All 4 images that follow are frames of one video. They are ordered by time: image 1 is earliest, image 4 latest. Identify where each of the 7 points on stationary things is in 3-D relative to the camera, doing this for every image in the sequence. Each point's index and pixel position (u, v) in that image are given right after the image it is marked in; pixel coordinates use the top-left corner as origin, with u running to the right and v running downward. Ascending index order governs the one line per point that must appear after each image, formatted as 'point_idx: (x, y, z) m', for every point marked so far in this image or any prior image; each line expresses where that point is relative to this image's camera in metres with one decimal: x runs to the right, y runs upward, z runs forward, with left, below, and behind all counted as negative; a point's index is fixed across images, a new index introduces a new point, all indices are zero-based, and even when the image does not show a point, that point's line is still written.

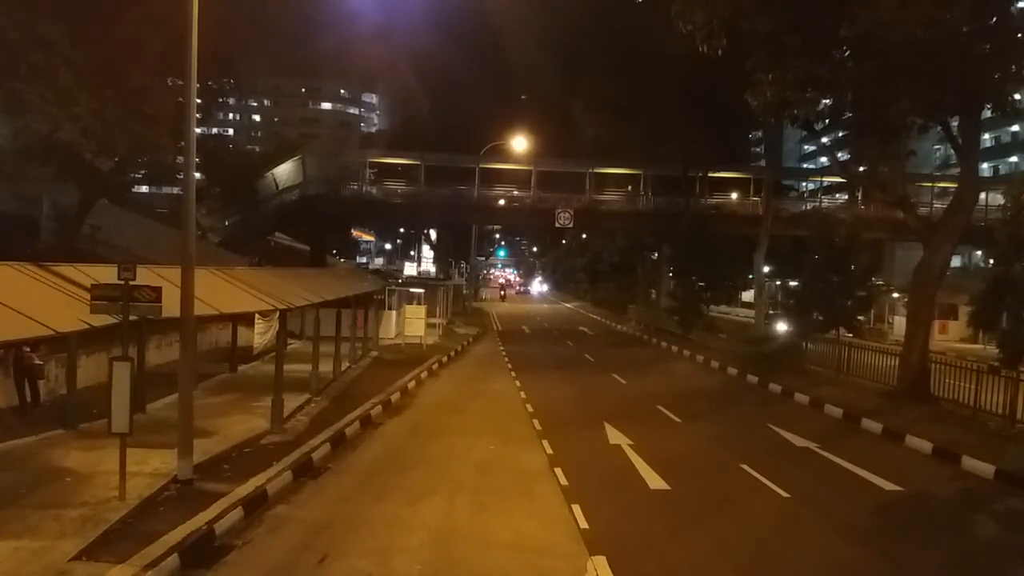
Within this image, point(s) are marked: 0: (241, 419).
0: (-5.4, -2.6, +15.6) m
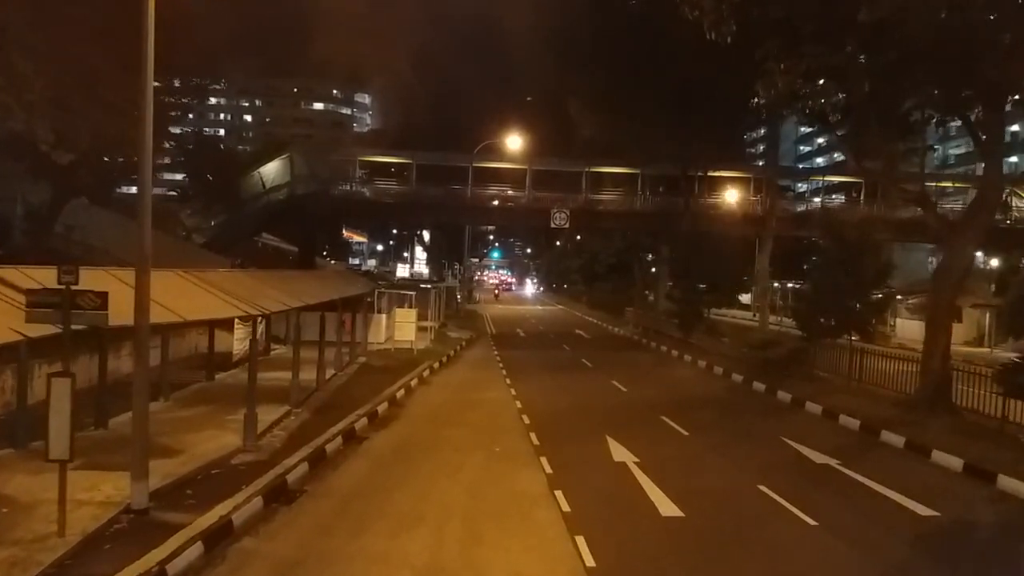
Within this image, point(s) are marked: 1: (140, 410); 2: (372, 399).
0: (-5.5, -2.7, +14.3) m
1: (-4.8, -1.6, +10.0) m
2: (-3.5, -2.8, +19.3) m
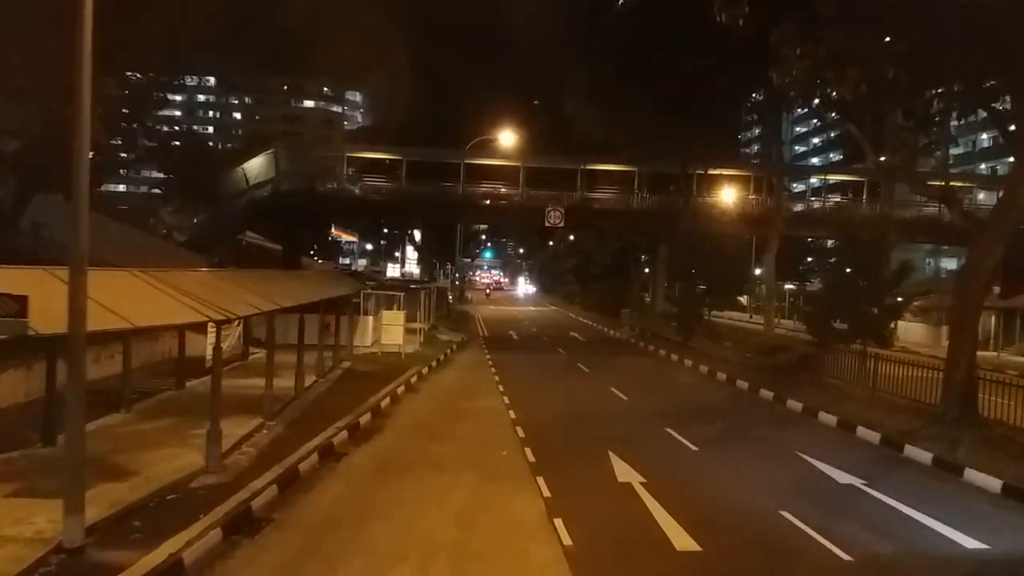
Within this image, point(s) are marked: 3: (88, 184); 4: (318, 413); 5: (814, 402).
0: (-5.6, -2.7, +12.9) m
1: (-4.9, -1.6, +8.6) m
2: (-3.6, -2.8, +18.0) m
3: (-4.8, +1.2, +8.9) m
4: (-4.3, -2.8, +17.2) m
5: (+7.8, -2.9, +20.0) m
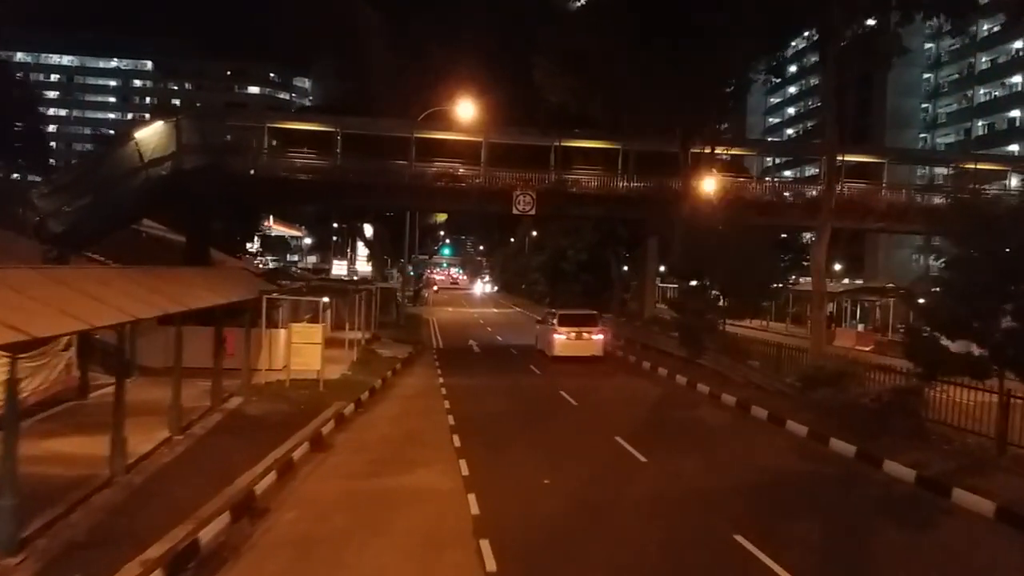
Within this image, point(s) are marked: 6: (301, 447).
0: (-5.9, -2.9, +5.4) m
1: (-4.9, -1.8, +1.1) m
2: (-4.2, -3.0, +10.5) m
3: (-4.9, +1.1, +1.4) m
4: (-4.8, -2.9, +9.7) m
5: (+7.2, -3.0, +13.2) m
6: (-3.9, -2.9, +14.2) m
